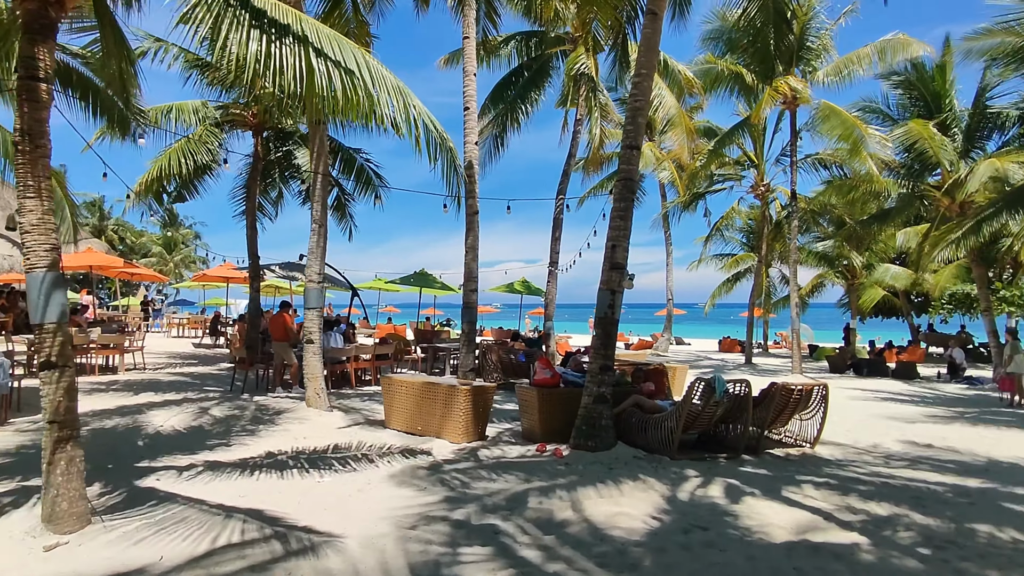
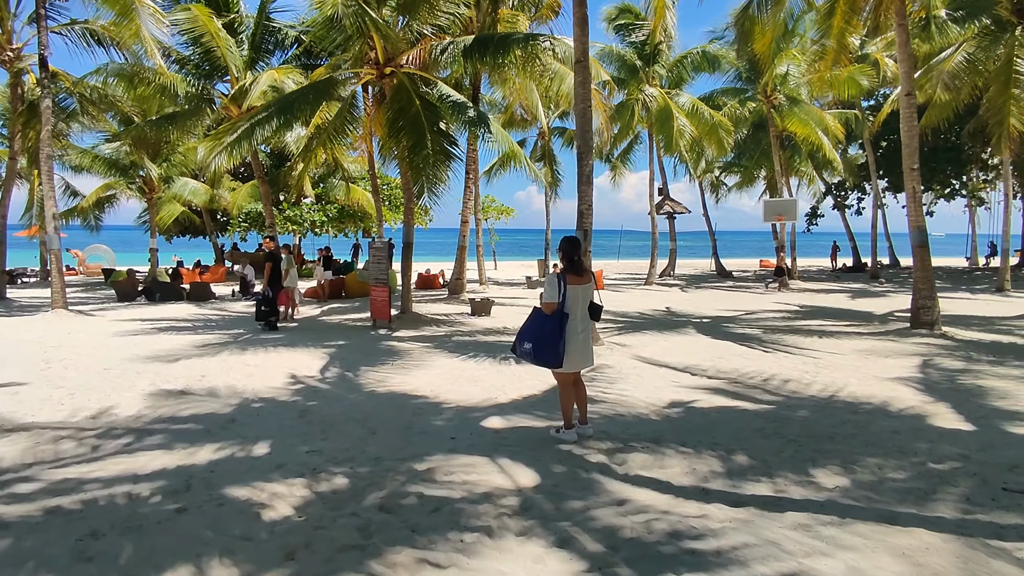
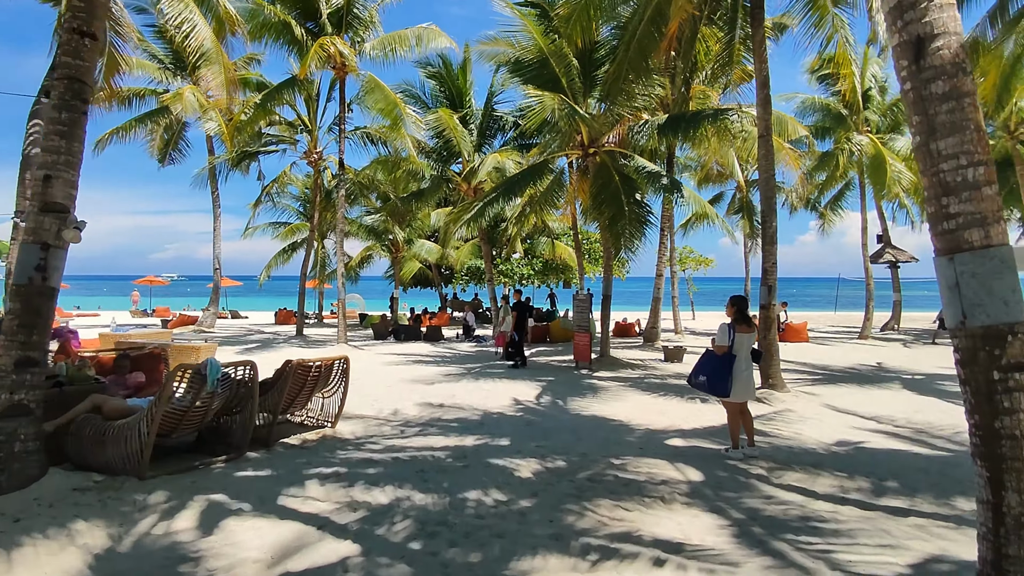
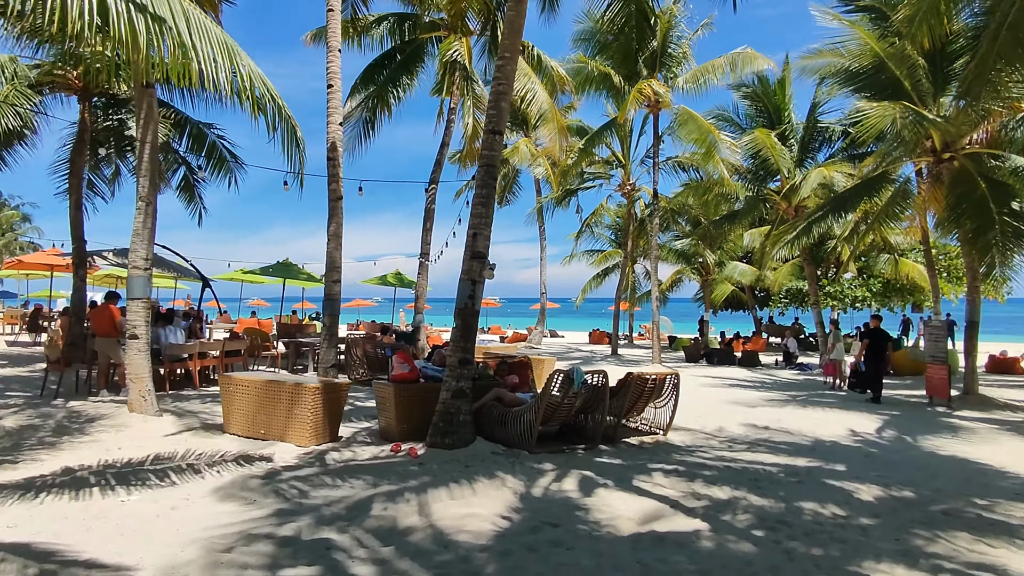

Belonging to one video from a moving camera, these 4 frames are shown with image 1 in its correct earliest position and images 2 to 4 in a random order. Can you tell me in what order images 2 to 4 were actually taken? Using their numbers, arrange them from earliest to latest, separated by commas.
4, 3, 2
